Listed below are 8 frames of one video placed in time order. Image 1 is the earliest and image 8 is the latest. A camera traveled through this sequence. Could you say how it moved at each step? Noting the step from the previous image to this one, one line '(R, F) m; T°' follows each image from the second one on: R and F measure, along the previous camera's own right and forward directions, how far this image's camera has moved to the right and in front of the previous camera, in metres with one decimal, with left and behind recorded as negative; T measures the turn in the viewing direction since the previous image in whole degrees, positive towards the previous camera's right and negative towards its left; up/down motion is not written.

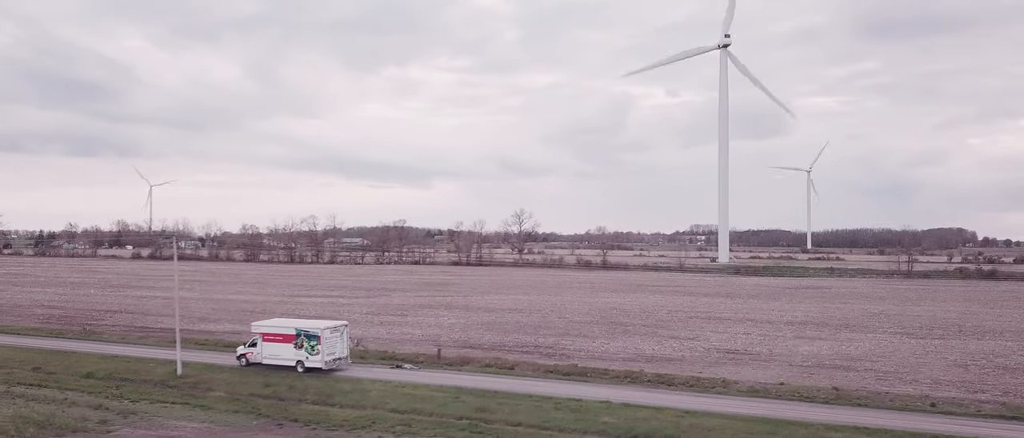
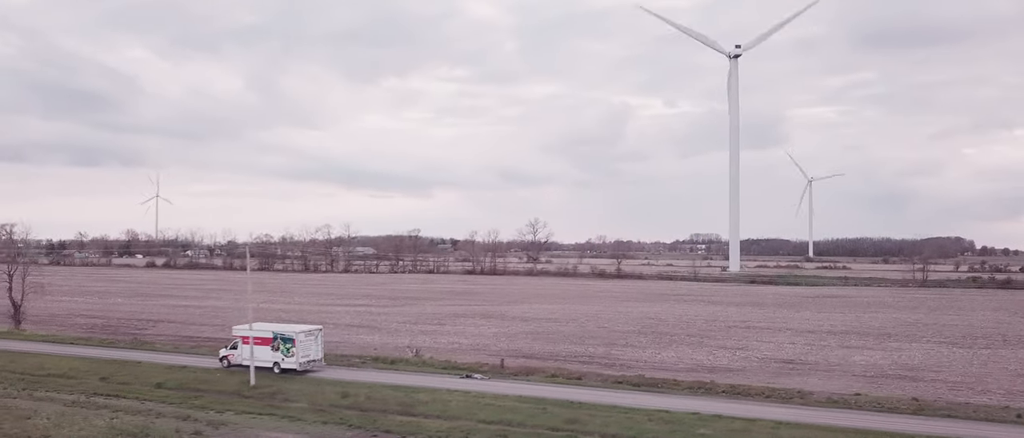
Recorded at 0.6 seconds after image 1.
(-3.6, +0.5) m; 0°
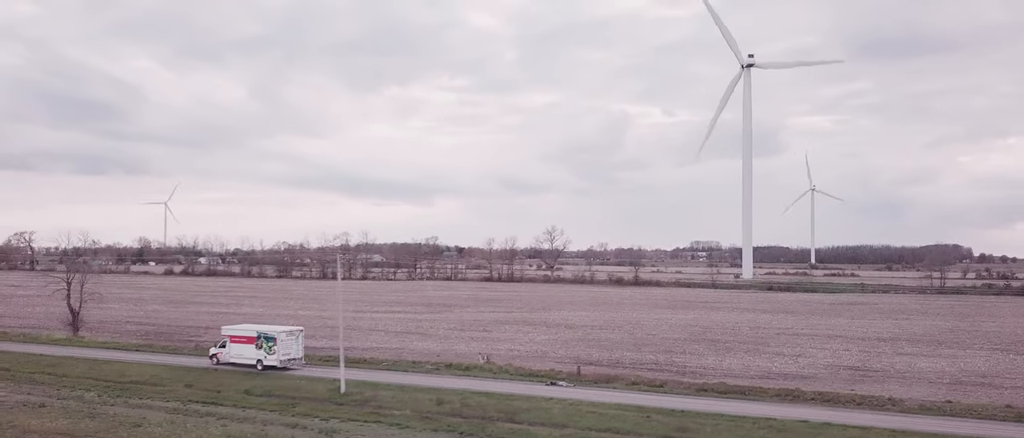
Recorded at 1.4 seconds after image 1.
(-4.2, +0.4) m; 0°
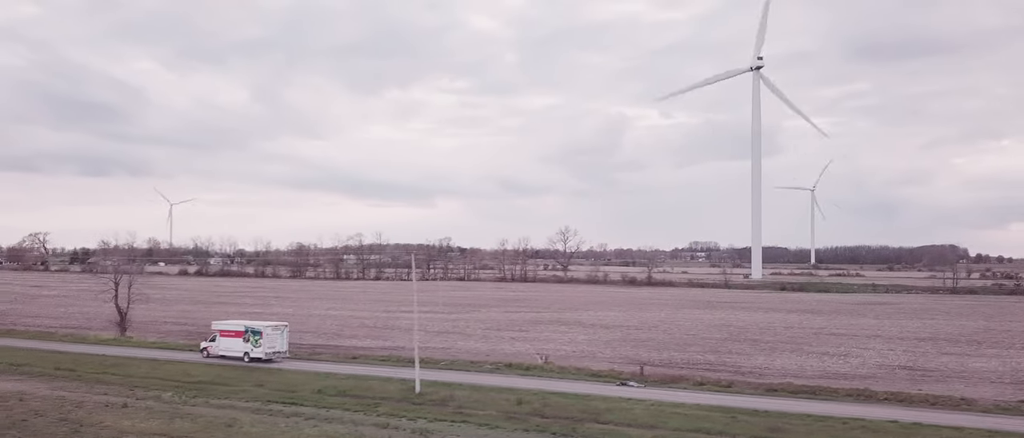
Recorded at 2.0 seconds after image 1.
(-3.4, +0.4) m; 0°
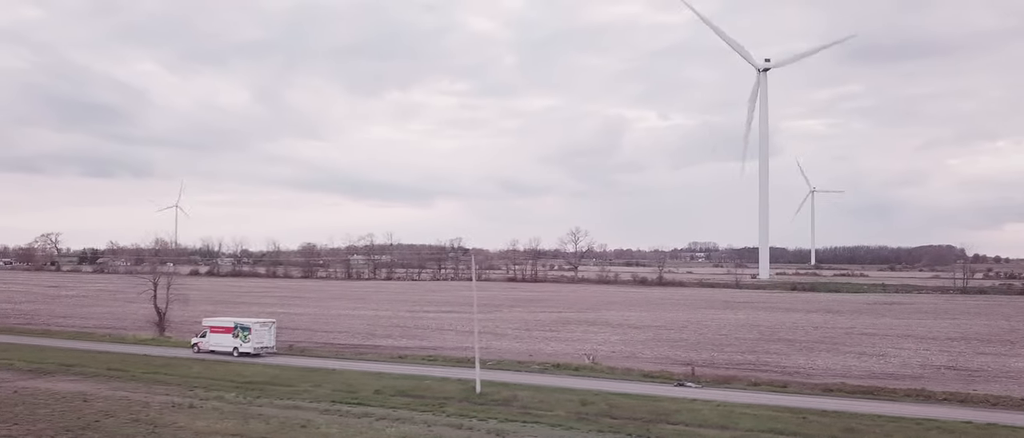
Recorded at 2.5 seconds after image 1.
(-2.7, +0.3) m; 0°
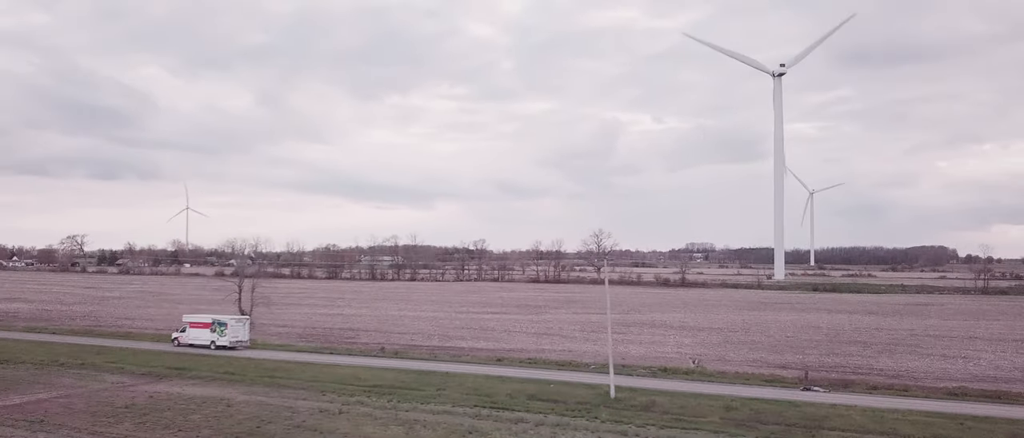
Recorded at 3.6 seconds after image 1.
(-5.8, +0.6) m; 0°
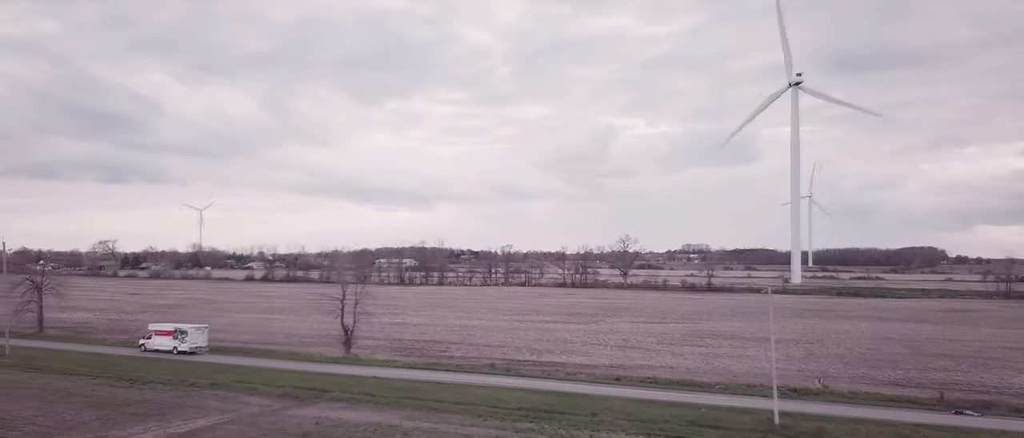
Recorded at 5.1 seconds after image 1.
(-6.9, +0.5) m; 0°
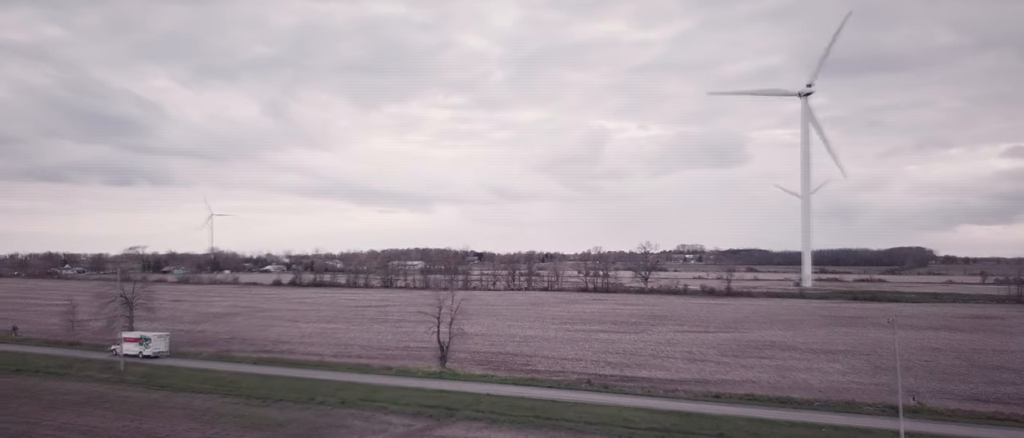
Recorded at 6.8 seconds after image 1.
(-6.3, -1.5) m; 0°
